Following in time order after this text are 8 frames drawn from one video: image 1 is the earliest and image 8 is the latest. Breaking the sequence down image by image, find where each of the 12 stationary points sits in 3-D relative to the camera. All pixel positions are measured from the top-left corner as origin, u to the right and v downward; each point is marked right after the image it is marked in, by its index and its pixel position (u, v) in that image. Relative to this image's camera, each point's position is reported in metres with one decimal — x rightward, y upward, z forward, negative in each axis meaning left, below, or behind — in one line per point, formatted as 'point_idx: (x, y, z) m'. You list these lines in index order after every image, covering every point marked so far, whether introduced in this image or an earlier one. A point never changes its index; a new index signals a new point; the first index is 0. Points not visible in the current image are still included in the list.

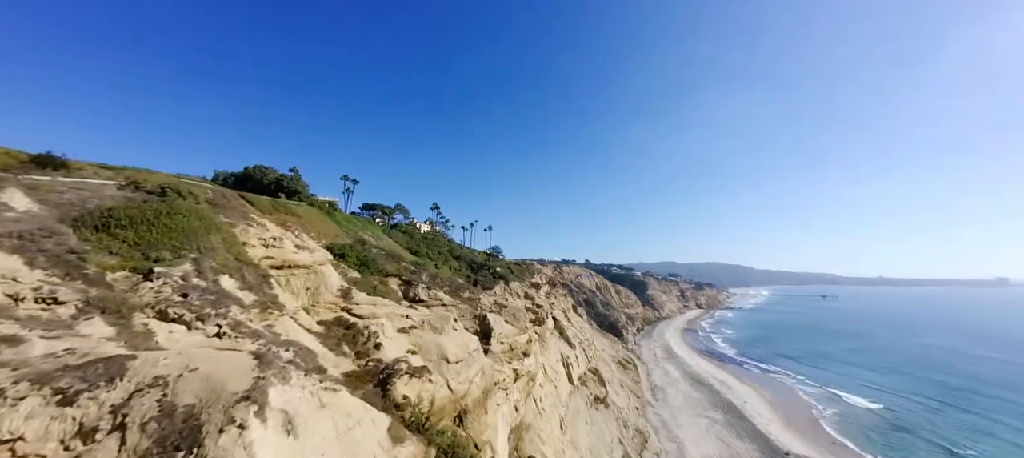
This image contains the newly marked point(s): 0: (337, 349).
0: (-6.4, -4.4, +11.5) m
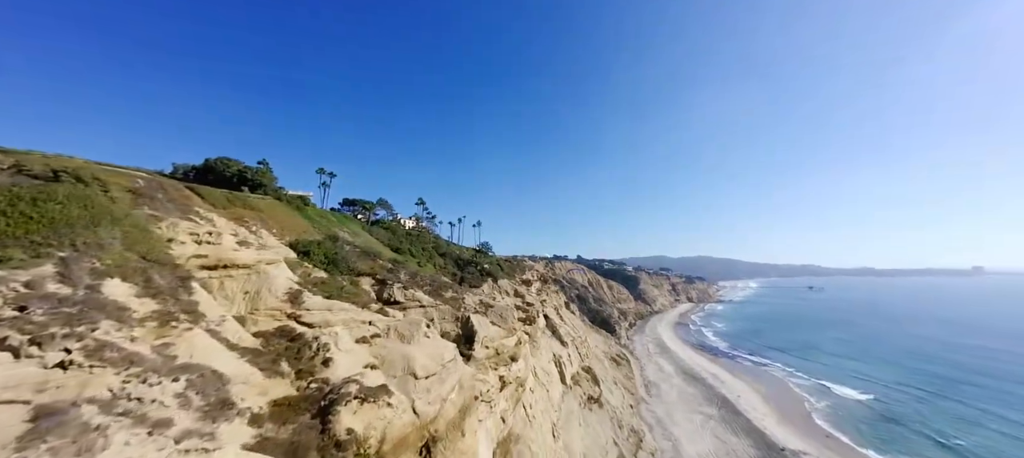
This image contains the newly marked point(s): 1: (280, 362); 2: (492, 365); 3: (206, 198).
0: (-7.1, -4.1, +9.2) m
1: (-7.1, -4.1, +9.6) m
2: (-1.2, -8.4, +19.4) m
3: (-19.3, +2.0, +19.8) m
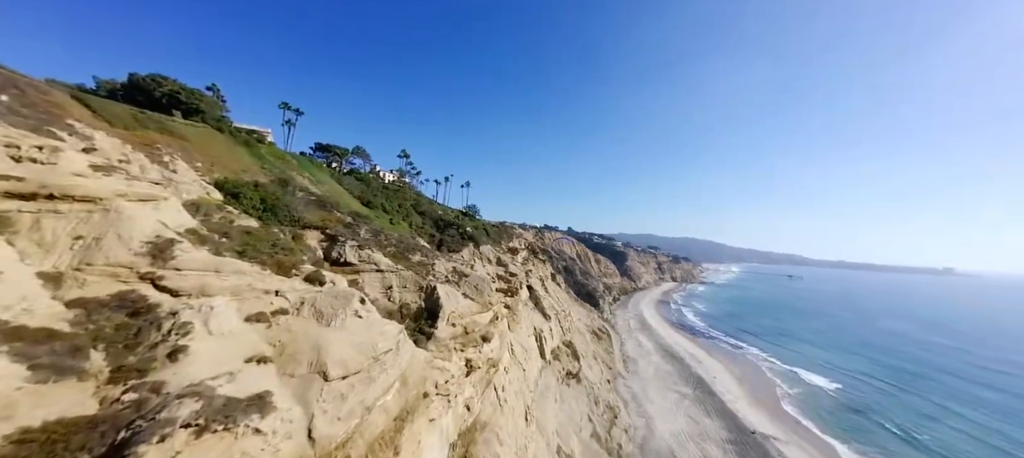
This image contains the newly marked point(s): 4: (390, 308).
0: (-8.1, -2.4, +5.6) m
1: (-8.1, -2.3, +5.9) m
2: (-2.8, -6.0, +16.3) m
3: (-20.0, +5.6, +15.2) m
4: (-6.3, -4.1, +16.3) m
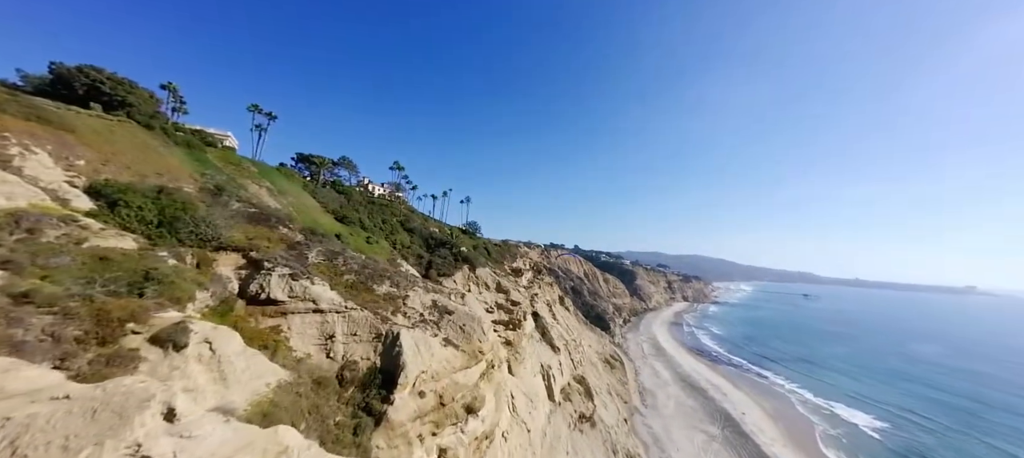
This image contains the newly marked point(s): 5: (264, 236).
0: (-8.4, -2.6, +0.3) m
1: (-8.4, -2.5, +0.7) m
2: (-2.9, -6.8, +10.7) m
3: (-20.1, +4.9, +10.6) m
4: (-6.4, -4.8, +10.9) m
5: (-11.8, -0.3, +15.1) m
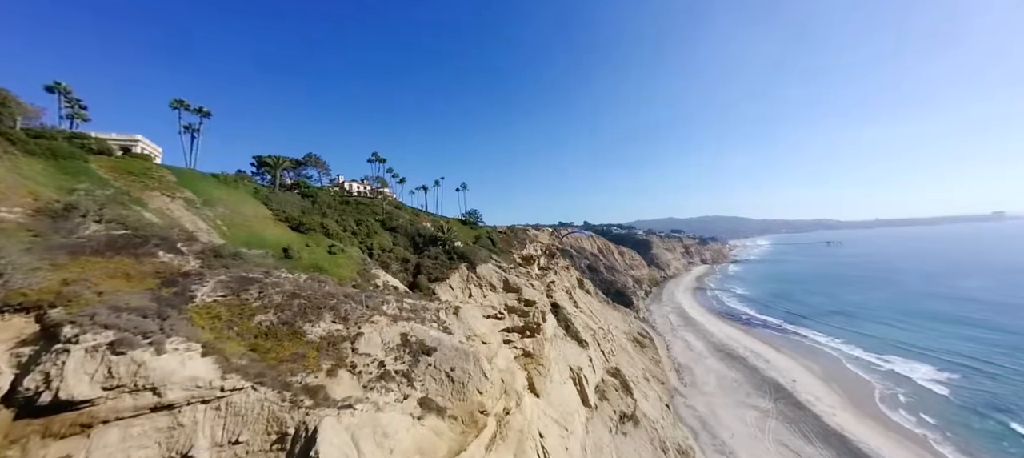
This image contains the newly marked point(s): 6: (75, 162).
0: (-8.4, -3.8, -5.2) m
1: (-8.4, -3.8, -4.9) m
2: (-2.2, -6.8, +5.2) m
3: (-20.8, +2.6, +5.0) m
4: (-6.0, -5.3, +5.4) m
5: (-11.9, -1.3, +9.5) m
6: (-21.4, +3.3, +15.4) m
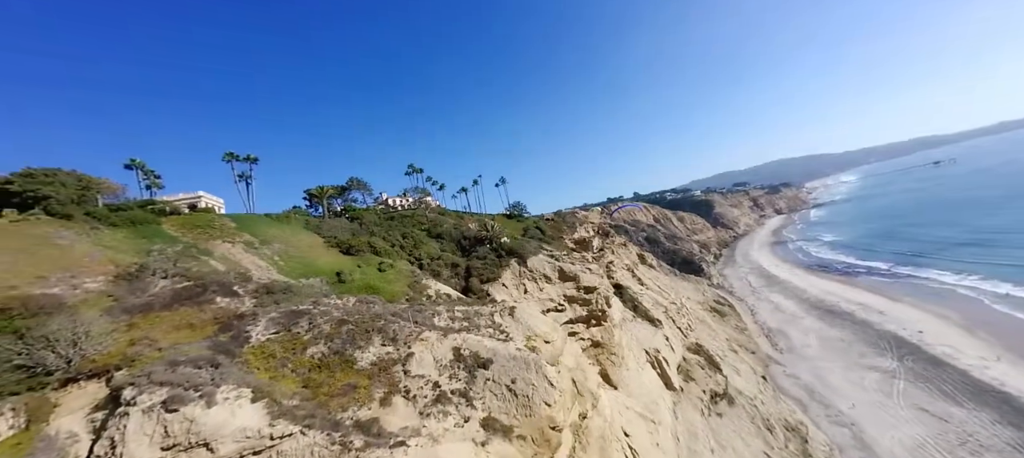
0: (-8.6, -5.5, -5.2) m
1: (-8.6, -5.4, -4.9) m
2: (-0.6, -6.8, +4.2) m
3: (-20.4, -0.9, +6.6) m
4: (-4.5, -6.0, +4.9) m
5: (-10.3, -2.9, +9.8) m
6: (-19.5, +0.2, +17.0) m
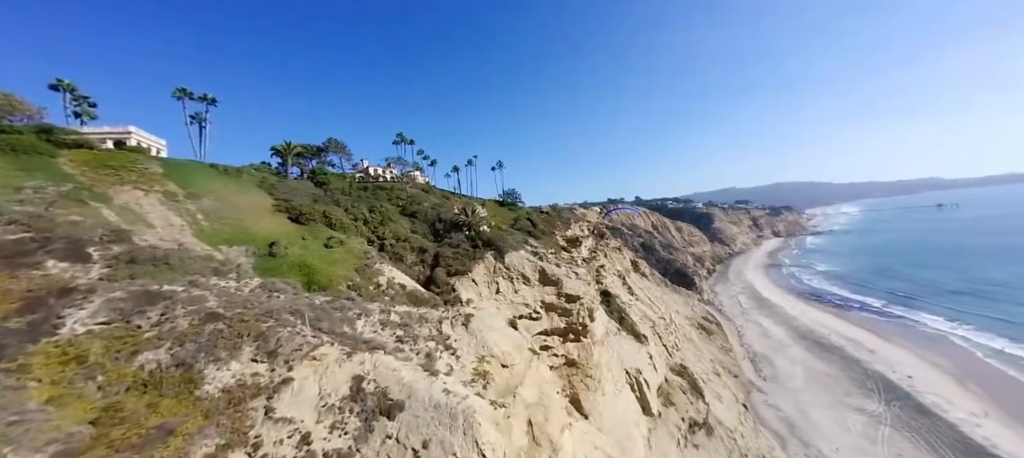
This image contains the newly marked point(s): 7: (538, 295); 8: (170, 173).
0: (-10.3, -4.6, -8.2) m
1: (-10.2, -4.6, -7.9) m
2: (-2.5, -6.7, +1.3) m
3: (-21.4, +1.8, +3.3) m
4: (-6.3, -5.3, +2.0) m
5: (-11.7, -1.4, +6.7) m
6: (-20.5, +3.2, +13.6) m
7: (+1.6, -4.0, +19.3) m
8: (-18.6, +3.1, +17.1) m
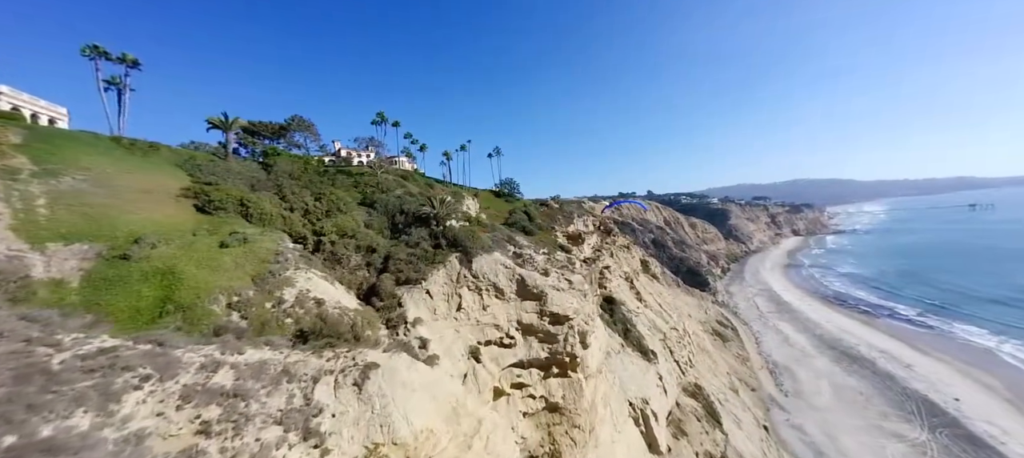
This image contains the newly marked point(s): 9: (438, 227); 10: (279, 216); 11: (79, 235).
0: (-12.6, -4.9, -12.3) m
1: (-12.5, -4.8, -11.9) m
2: (-4.6, -6.9, -2.9) m
3: (-23.2, +2.0, -0.6) m
4: (-8.3, -5.5, -2.2) m
5: (-13.5, -1.3, +2.6) m
6: (-22.0, +3.6, +9.7) m
7: (+0.2, -3.9, +14.9) m
8: (-20.0, +3.5, +13.1) m
9: (-3.9, +0.1, +17.7) m
10: (-11.5, +0.8, +15.8) m
11: (-14.2, 0.0, +10.3) m
